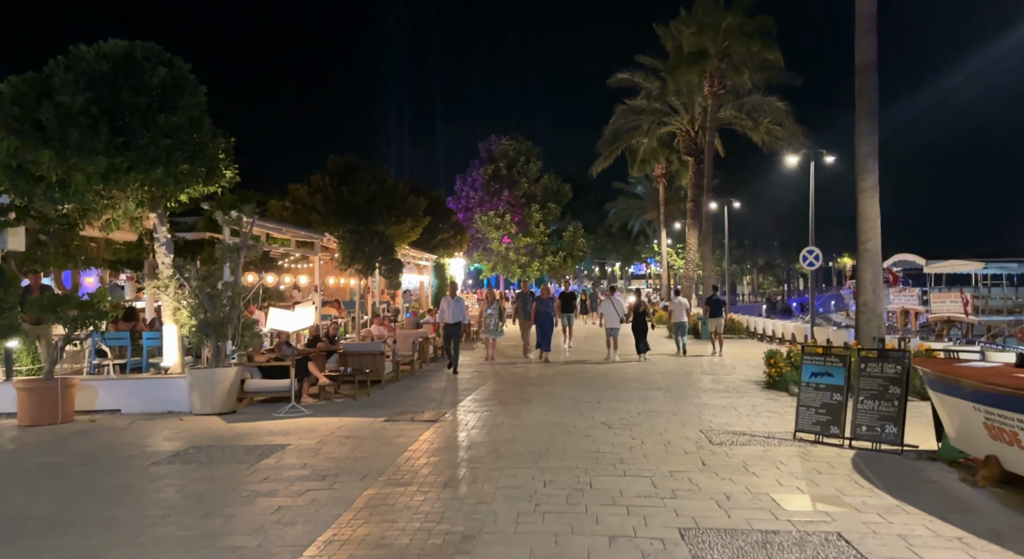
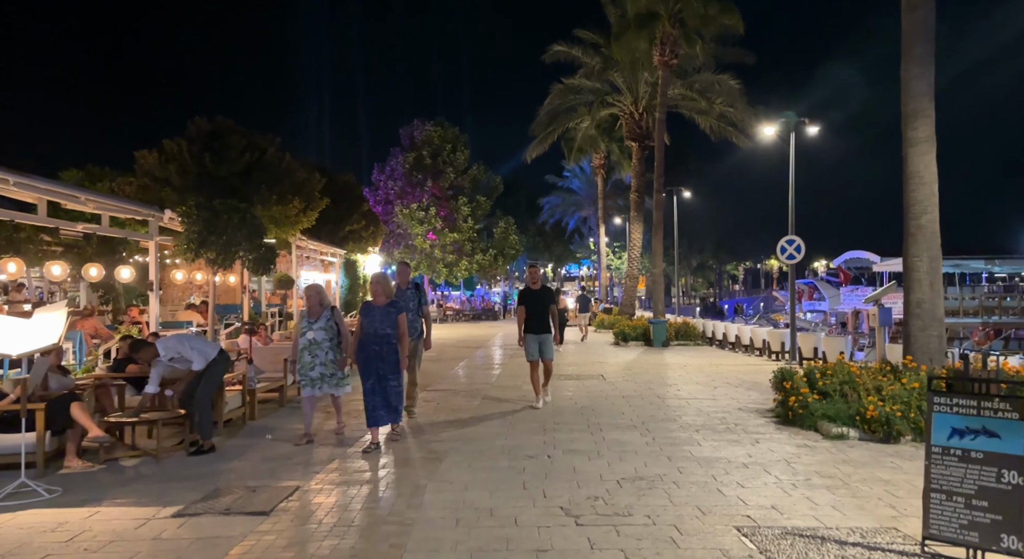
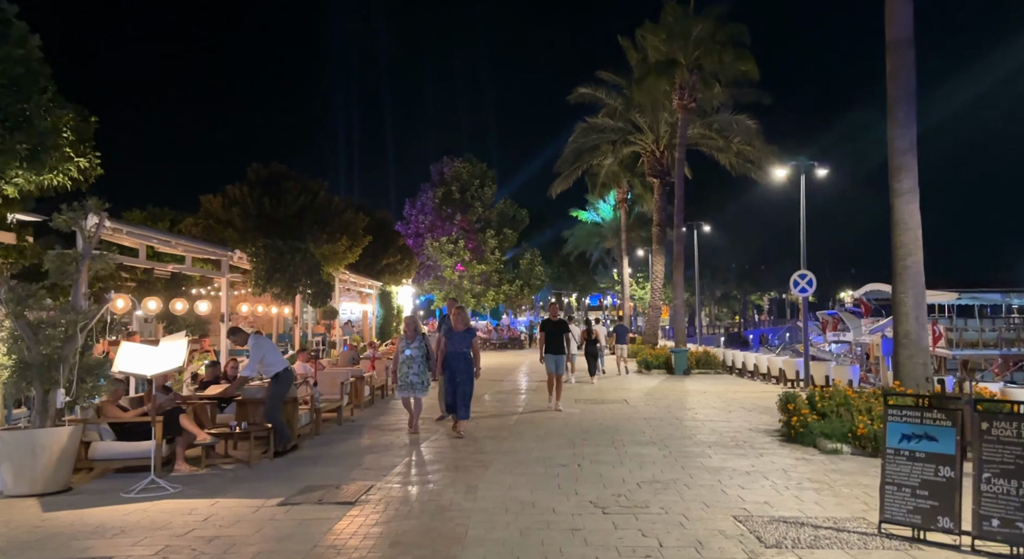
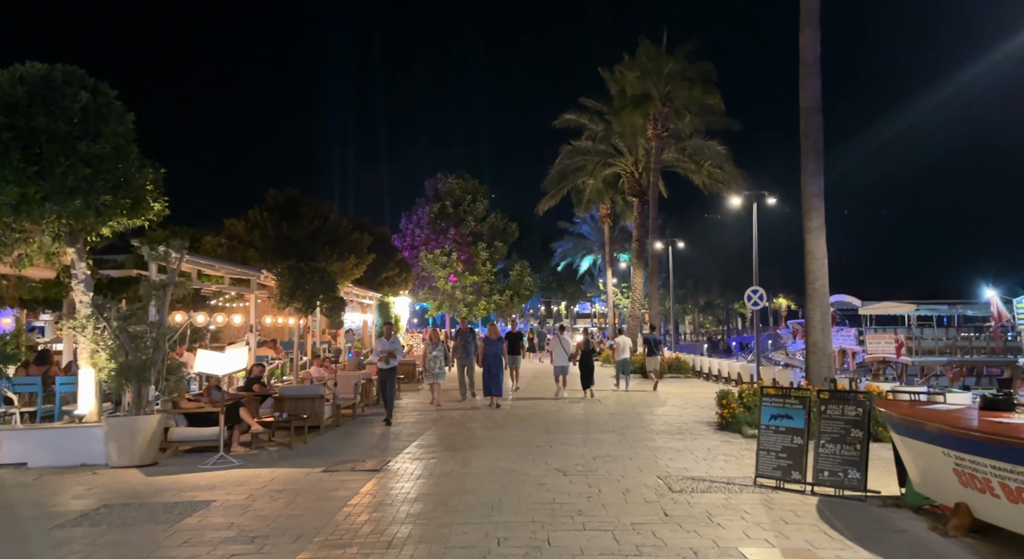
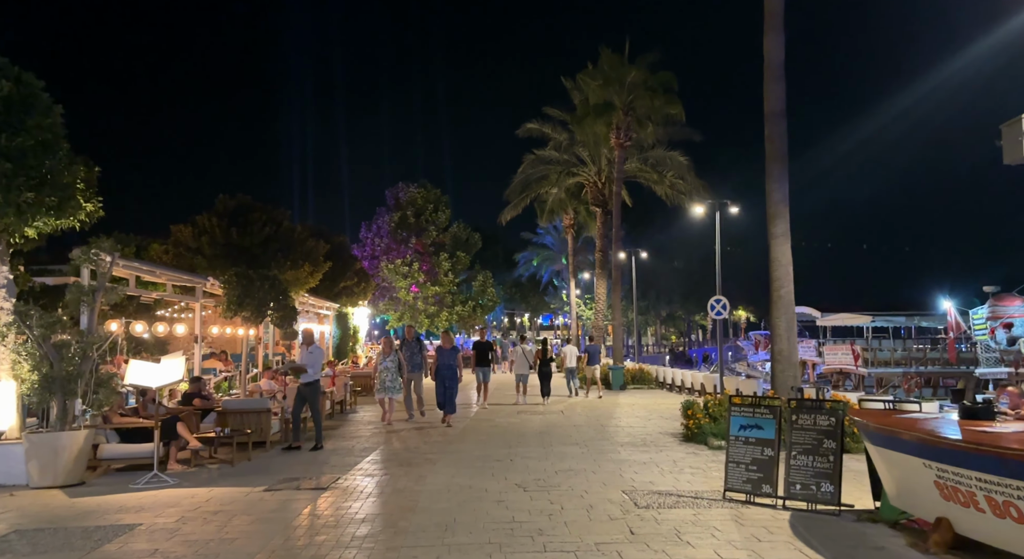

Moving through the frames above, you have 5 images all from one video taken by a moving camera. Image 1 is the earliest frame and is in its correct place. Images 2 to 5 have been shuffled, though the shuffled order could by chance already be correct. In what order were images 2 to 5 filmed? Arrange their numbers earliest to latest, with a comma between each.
4, 5, 3, 2
